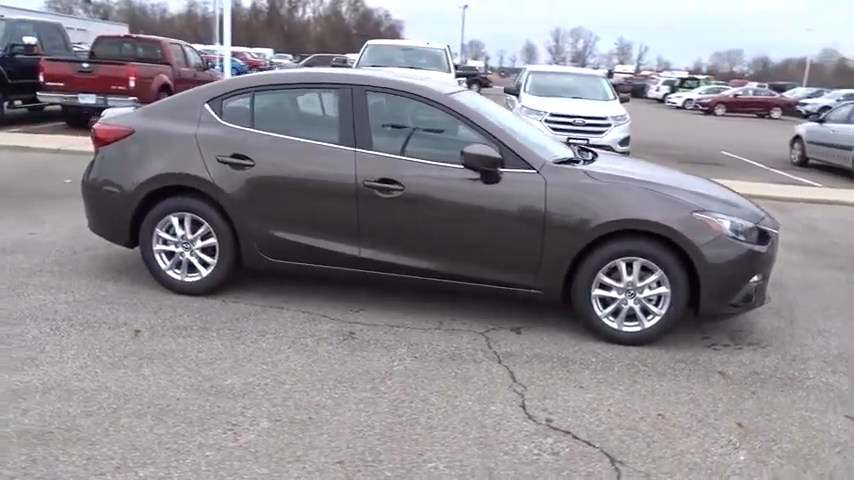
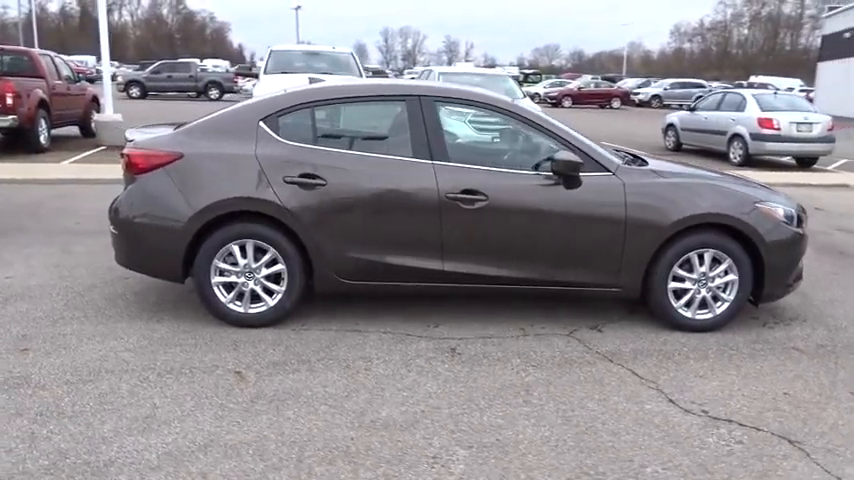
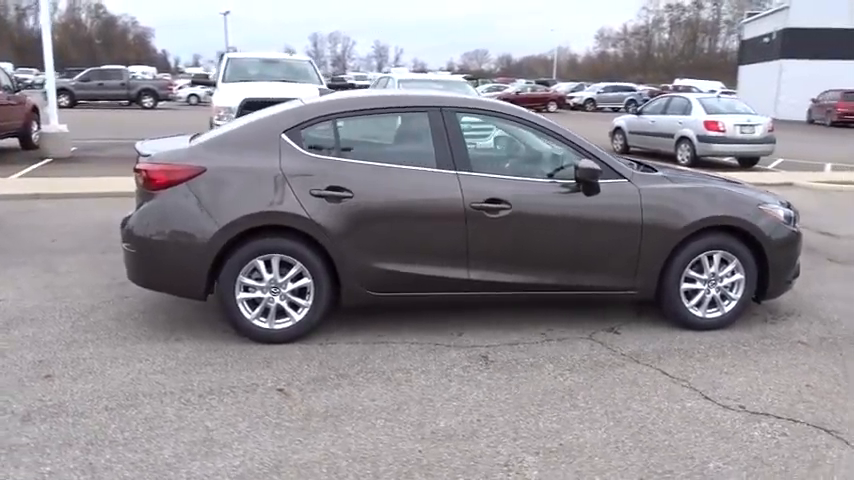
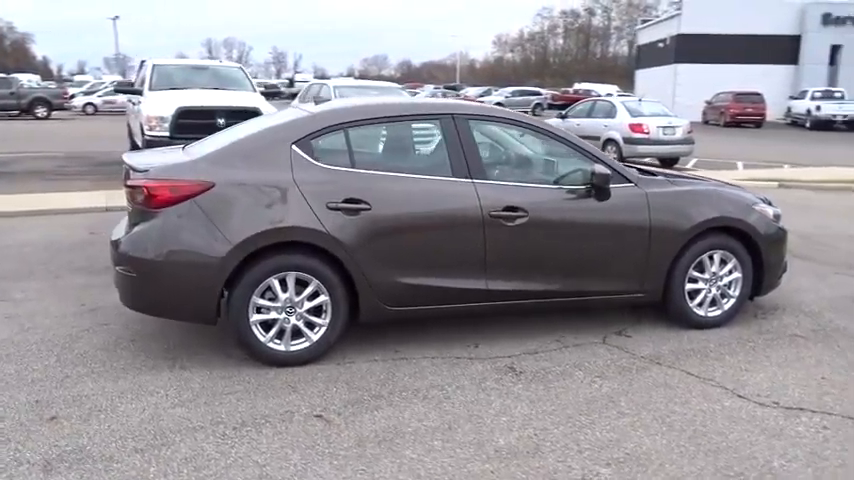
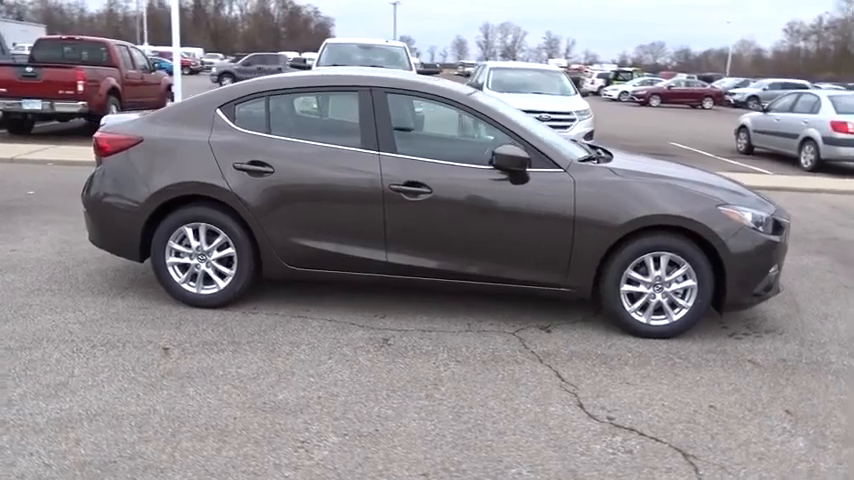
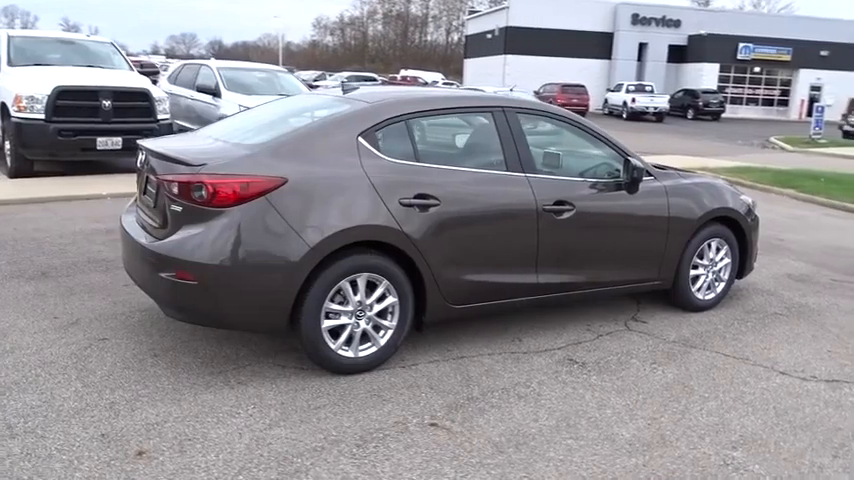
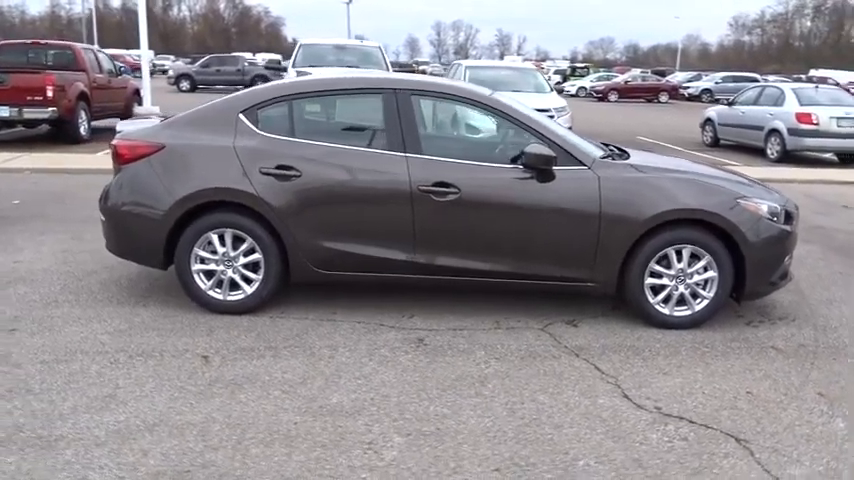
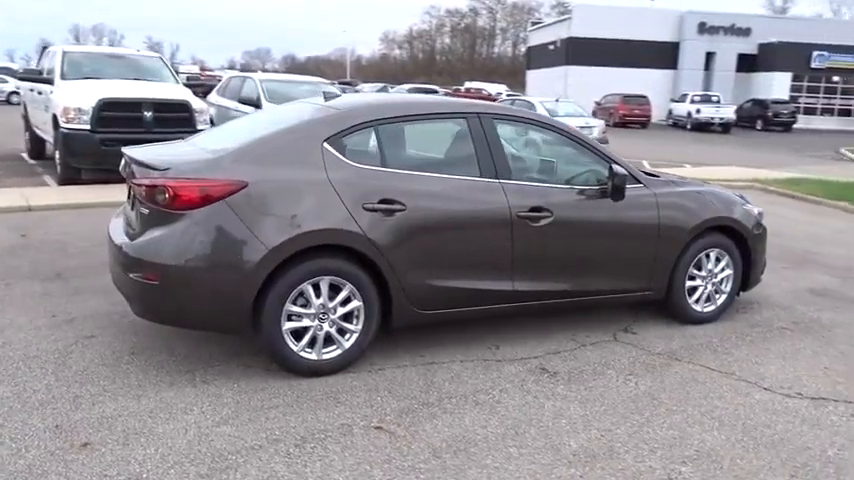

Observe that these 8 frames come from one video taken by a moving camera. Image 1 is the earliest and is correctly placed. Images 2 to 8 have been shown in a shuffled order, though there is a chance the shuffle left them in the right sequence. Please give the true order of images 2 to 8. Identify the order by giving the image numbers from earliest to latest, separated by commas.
5, 7, 2, 3, 4, 8, 6
